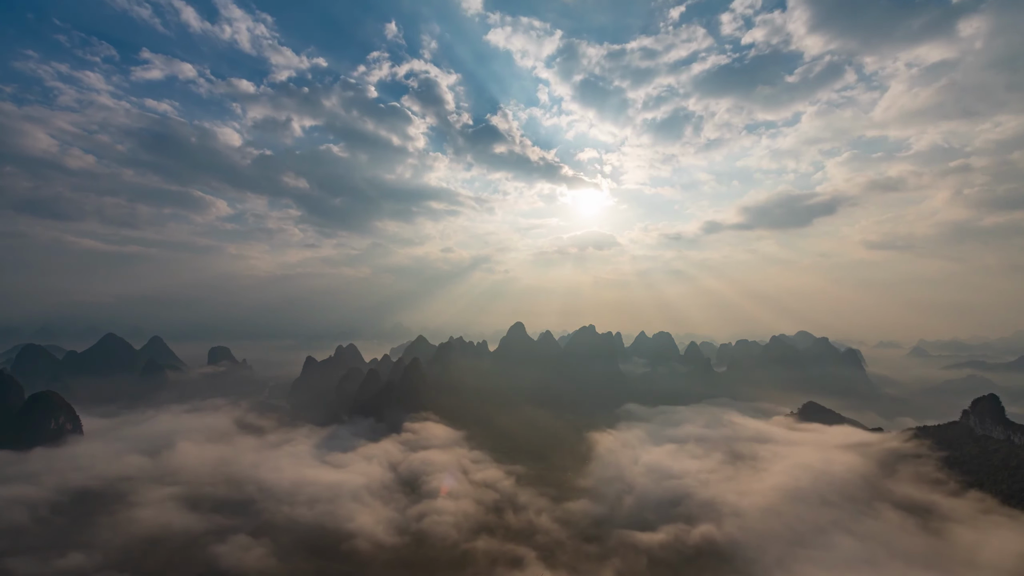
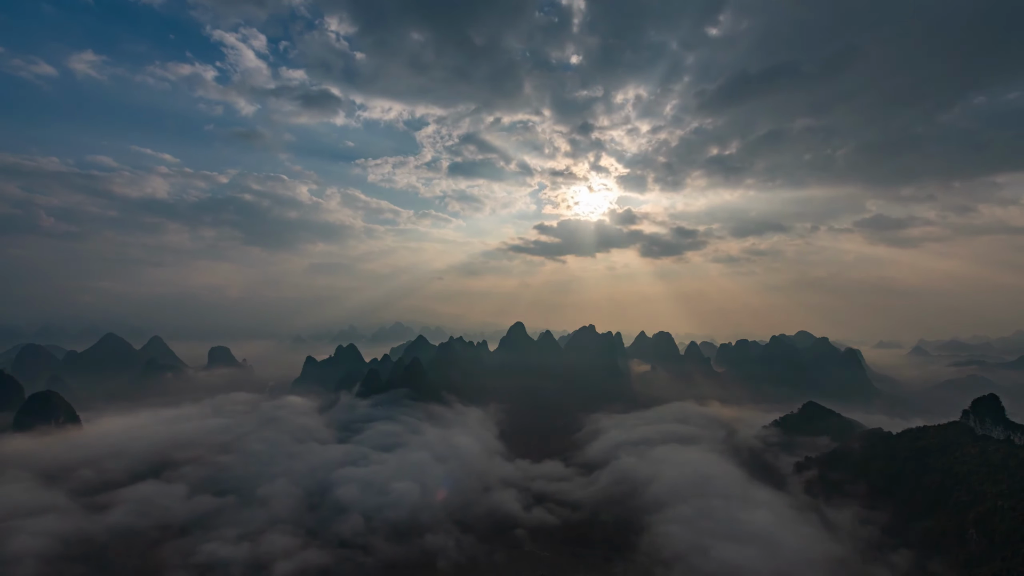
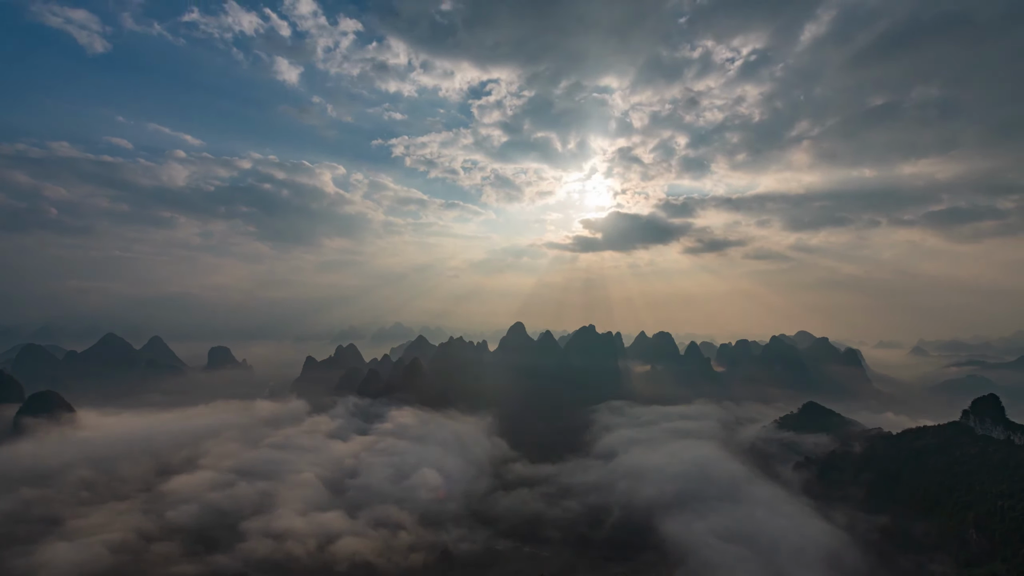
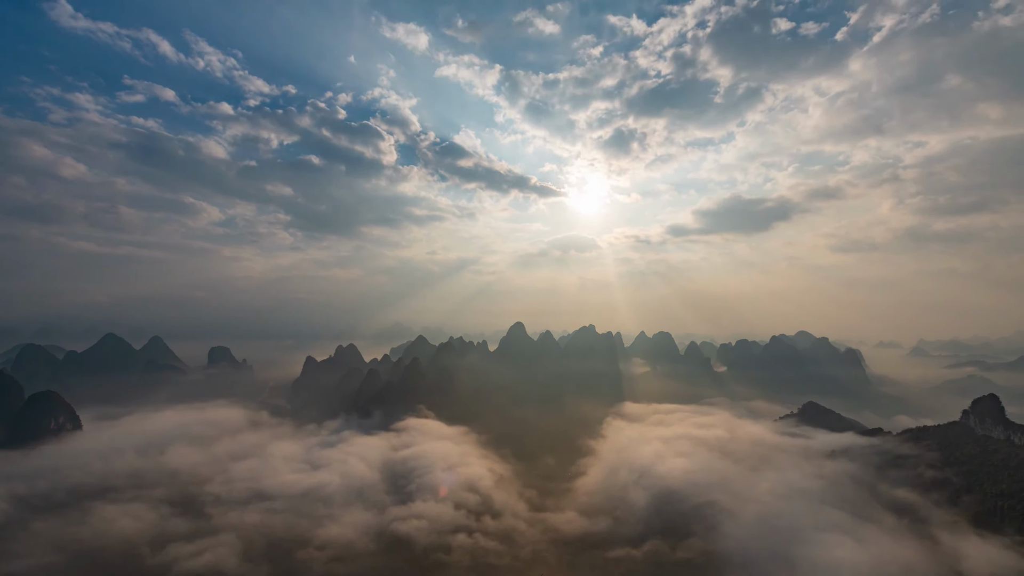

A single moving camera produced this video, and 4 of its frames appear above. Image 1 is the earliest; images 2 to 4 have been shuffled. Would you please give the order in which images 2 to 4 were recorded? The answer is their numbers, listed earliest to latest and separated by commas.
4, 3, 2
